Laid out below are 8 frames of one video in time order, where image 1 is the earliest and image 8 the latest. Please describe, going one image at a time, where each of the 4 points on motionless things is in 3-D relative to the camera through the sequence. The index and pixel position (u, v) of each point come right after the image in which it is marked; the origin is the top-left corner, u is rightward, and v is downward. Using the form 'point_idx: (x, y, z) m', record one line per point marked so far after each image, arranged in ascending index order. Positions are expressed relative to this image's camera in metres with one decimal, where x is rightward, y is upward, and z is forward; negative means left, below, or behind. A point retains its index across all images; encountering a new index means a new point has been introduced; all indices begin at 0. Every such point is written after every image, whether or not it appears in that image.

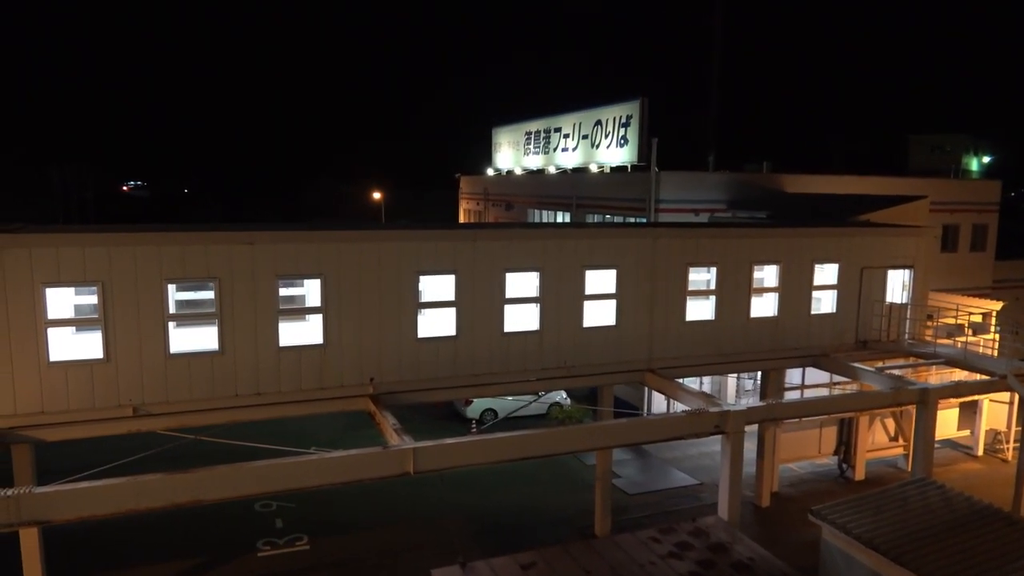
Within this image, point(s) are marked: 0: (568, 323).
0: (+0.9, -0.6, +11.9) m
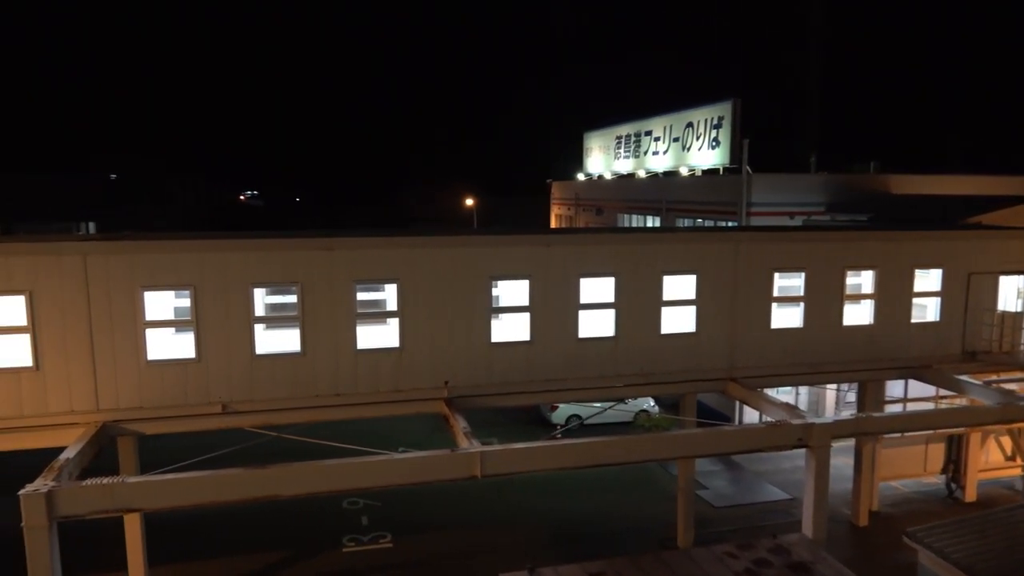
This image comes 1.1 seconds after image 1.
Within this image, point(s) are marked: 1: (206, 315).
0: (+2.1, -0.6, +11.6) m
1: (-4.1, -0.4, +10.0) m
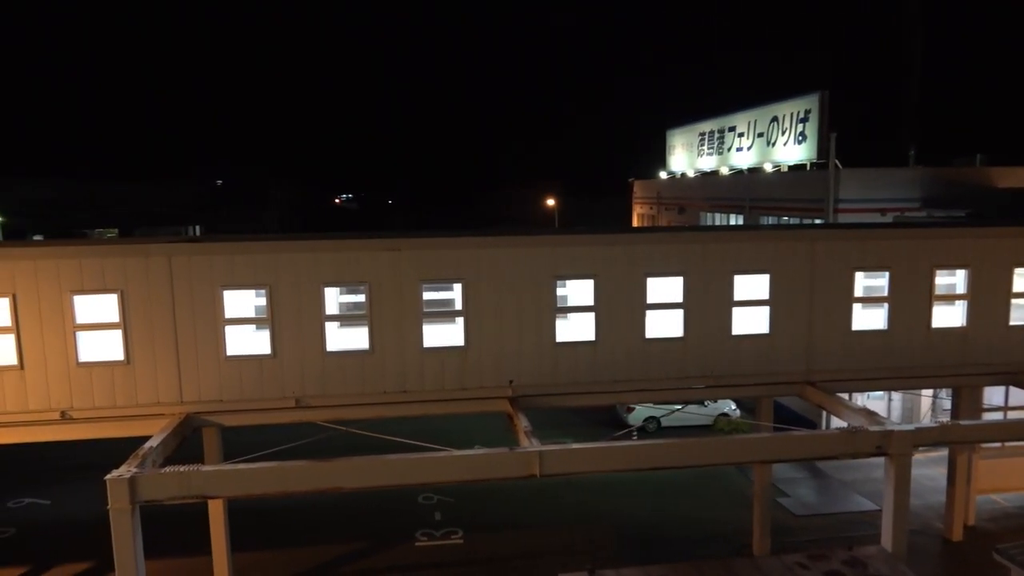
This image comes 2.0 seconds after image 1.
0: (+3.1, -0.6, +11.3) m
1: (-3.2, -0.4, +10.4) m
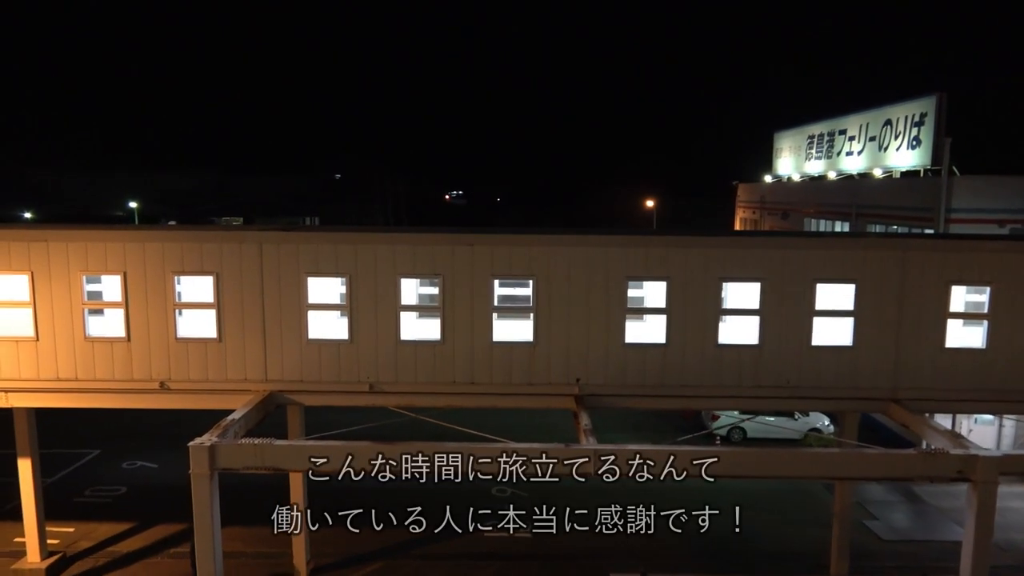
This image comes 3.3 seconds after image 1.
0: (+4.1, -0.7, +11.0) m
1: (-2.2, -0.2, +10.9) m
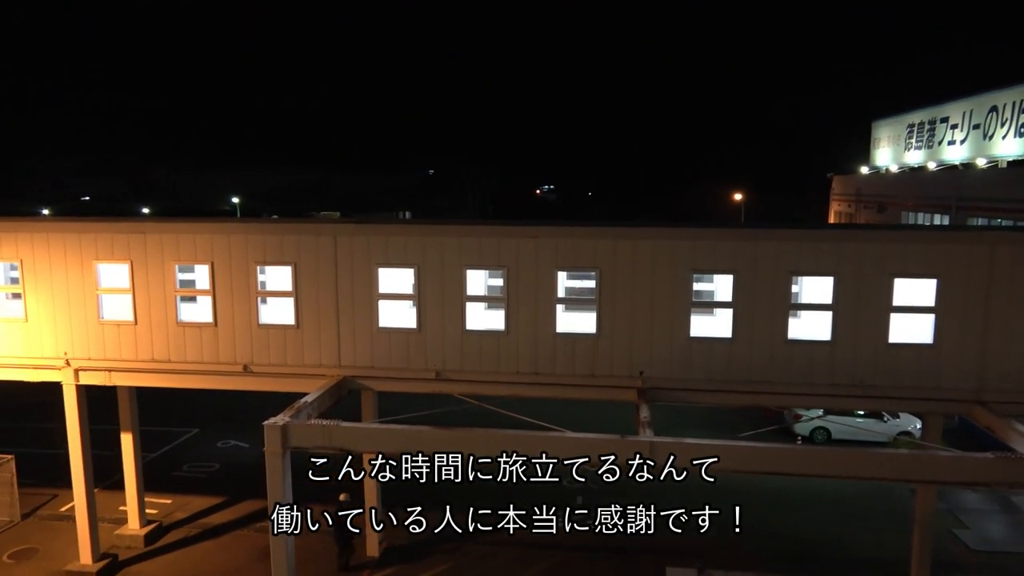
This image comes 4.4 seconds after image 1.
0: (+5.0, -0.7, +10.6) m
1: (-1.3, -0.1, +11.2) m
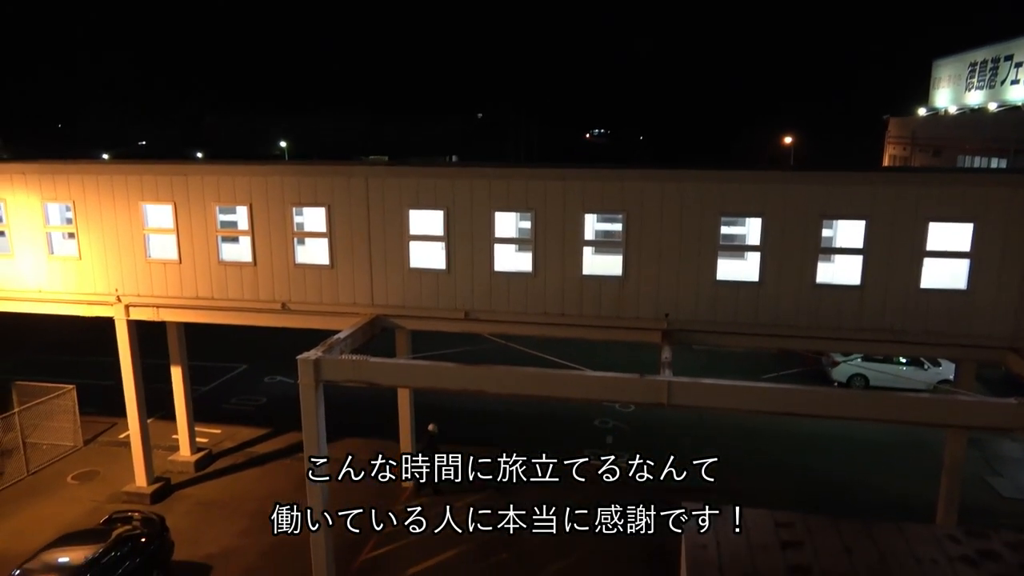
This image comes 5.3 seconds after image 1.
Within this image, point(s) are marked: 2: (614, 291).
0: (+5.4, +0.1, +10.4) m
1: (-0.9, +0.8, +11.4) m
2: (+1.5, 0.0, +11.2) m
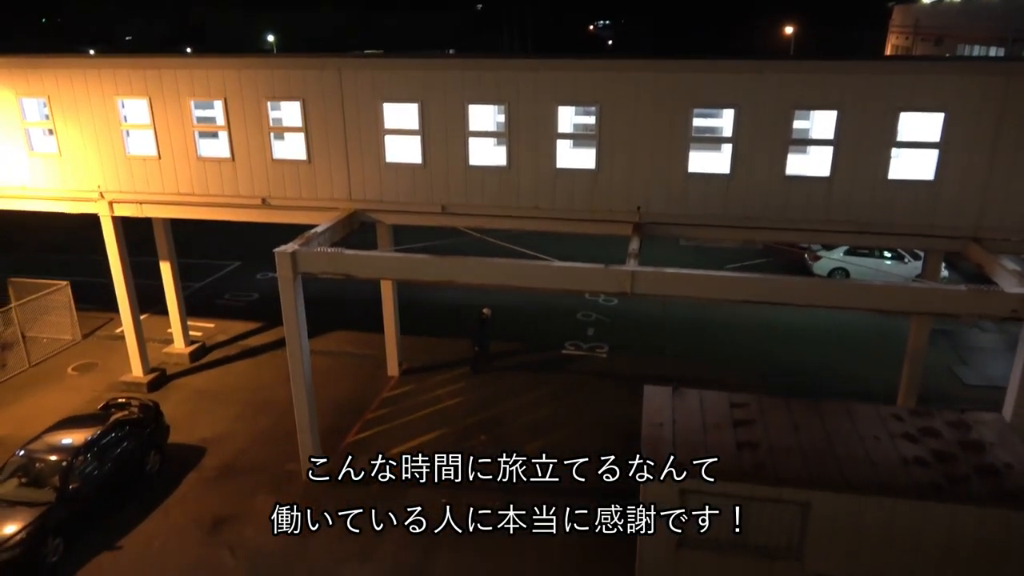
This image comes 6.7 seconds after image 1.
0: (+5.0, +1.6, +10.5) m
1: (-1.2, +2.4, +11.4) m
2: (+1.1, +1.6, +11.3) m
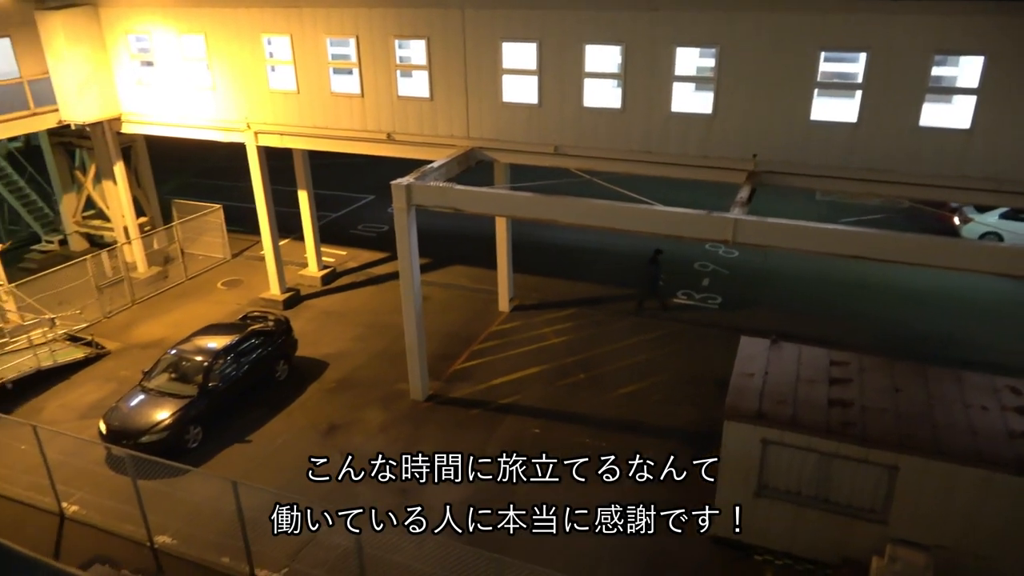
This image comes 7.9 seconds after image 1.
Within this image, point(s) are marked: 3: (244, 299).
0: (+6.4, +2.1, +9.6) m
1: (+0.5, +3.4, +11.6) m
2: (+2.8, +2.3, +11.1) m
3: (-5.6, -0.2, +15.6) m
